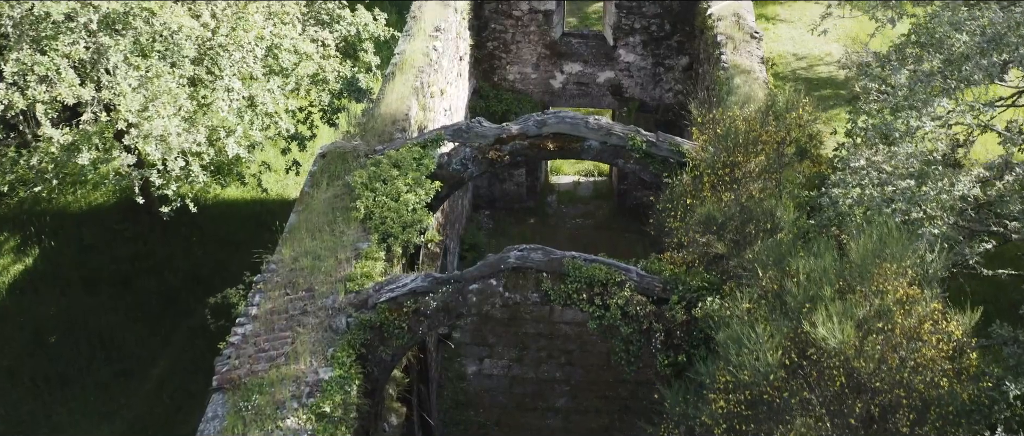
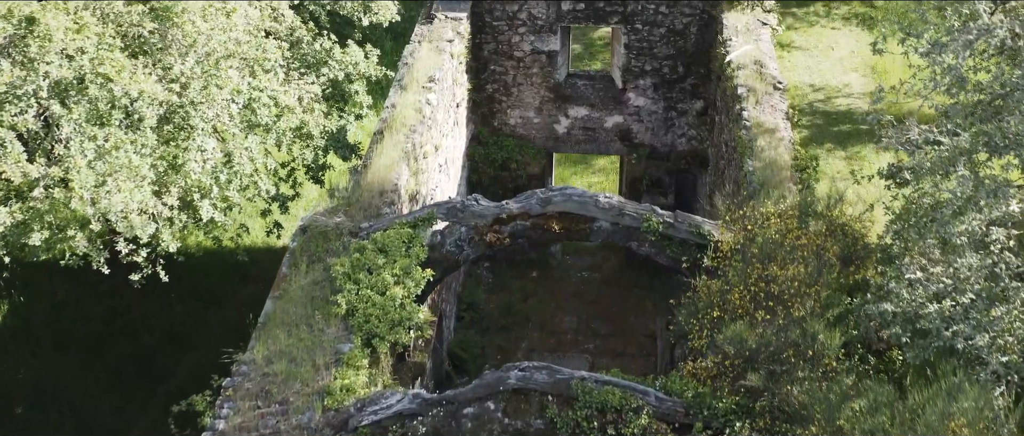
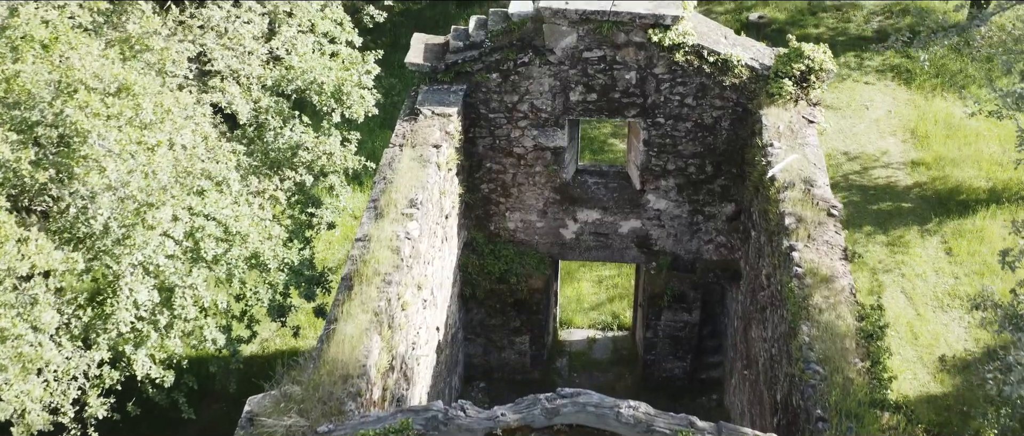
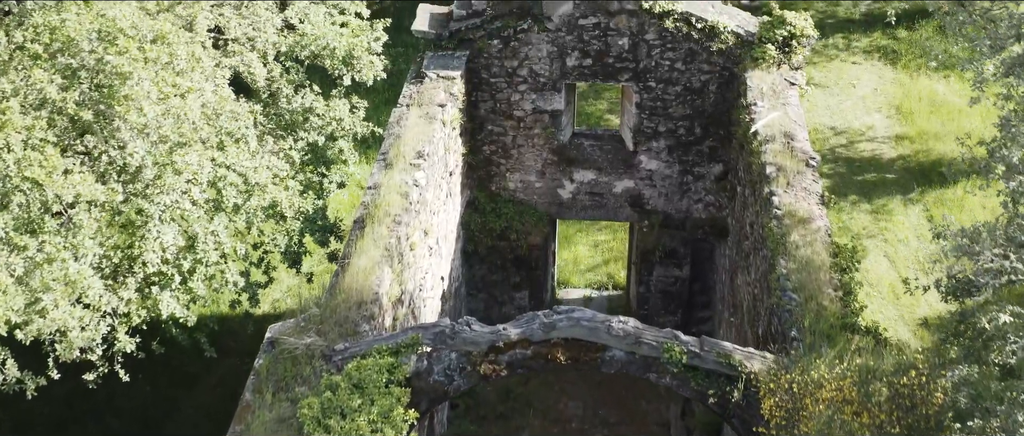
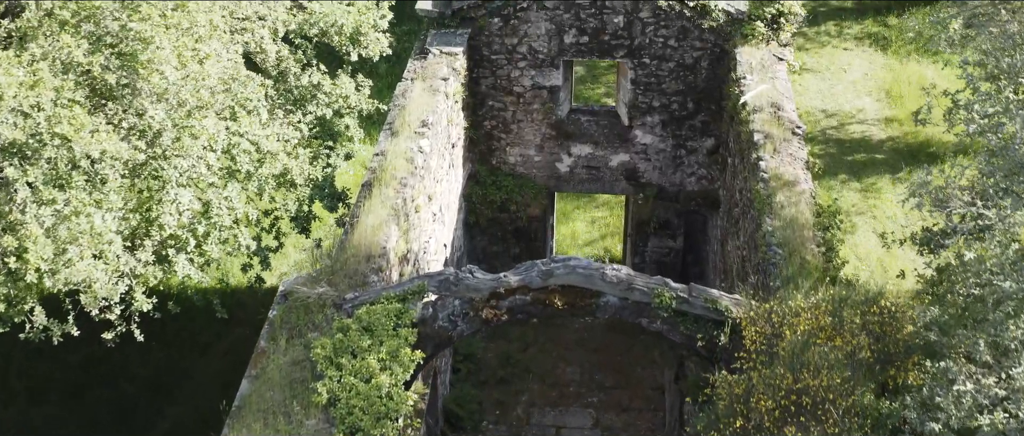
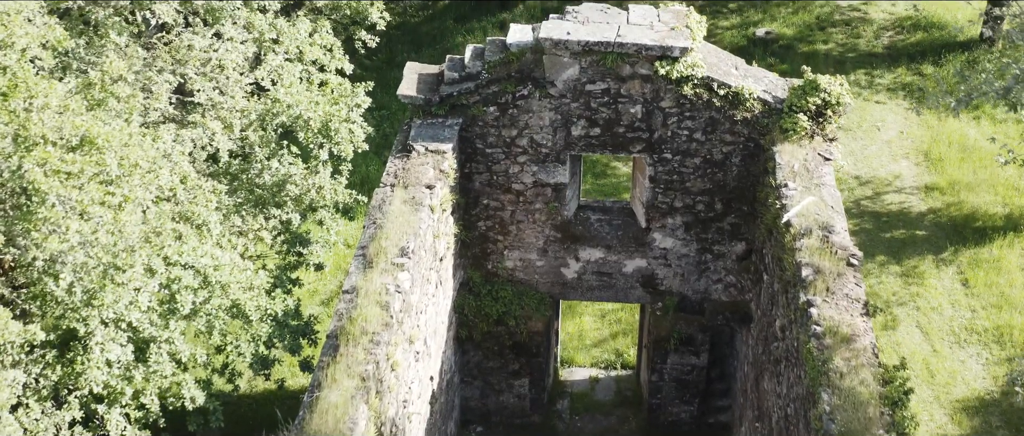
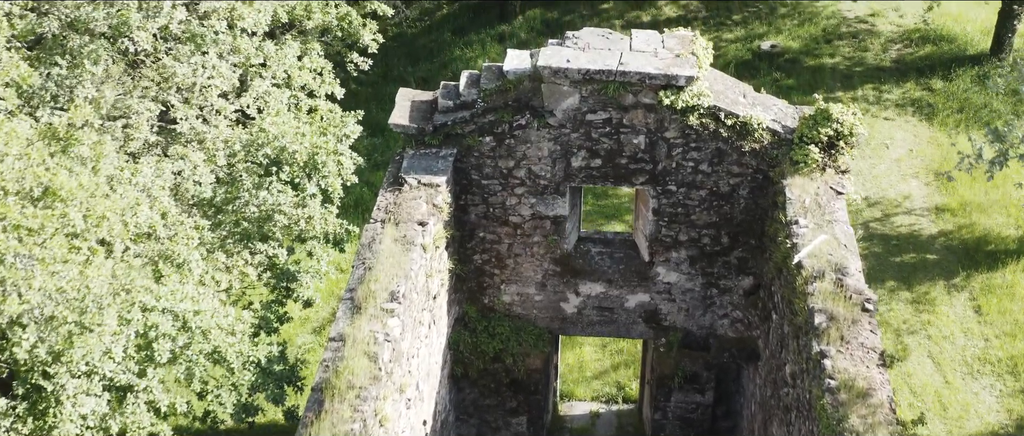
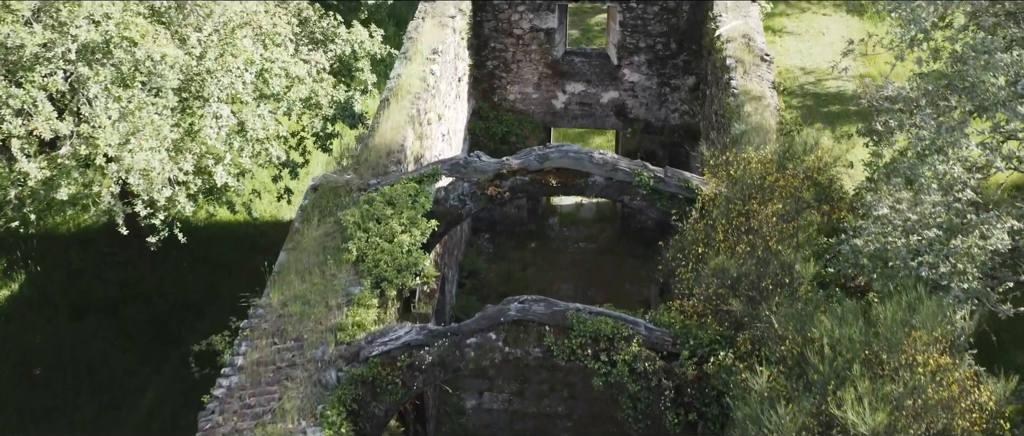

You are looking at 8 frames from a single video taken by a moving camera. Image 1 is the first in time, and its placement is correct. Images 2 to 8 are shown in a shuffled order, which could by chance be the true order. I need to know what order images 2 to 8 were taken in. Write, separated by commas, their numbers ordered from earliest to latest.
8, 2, 5, 4, 3, 6, 7
